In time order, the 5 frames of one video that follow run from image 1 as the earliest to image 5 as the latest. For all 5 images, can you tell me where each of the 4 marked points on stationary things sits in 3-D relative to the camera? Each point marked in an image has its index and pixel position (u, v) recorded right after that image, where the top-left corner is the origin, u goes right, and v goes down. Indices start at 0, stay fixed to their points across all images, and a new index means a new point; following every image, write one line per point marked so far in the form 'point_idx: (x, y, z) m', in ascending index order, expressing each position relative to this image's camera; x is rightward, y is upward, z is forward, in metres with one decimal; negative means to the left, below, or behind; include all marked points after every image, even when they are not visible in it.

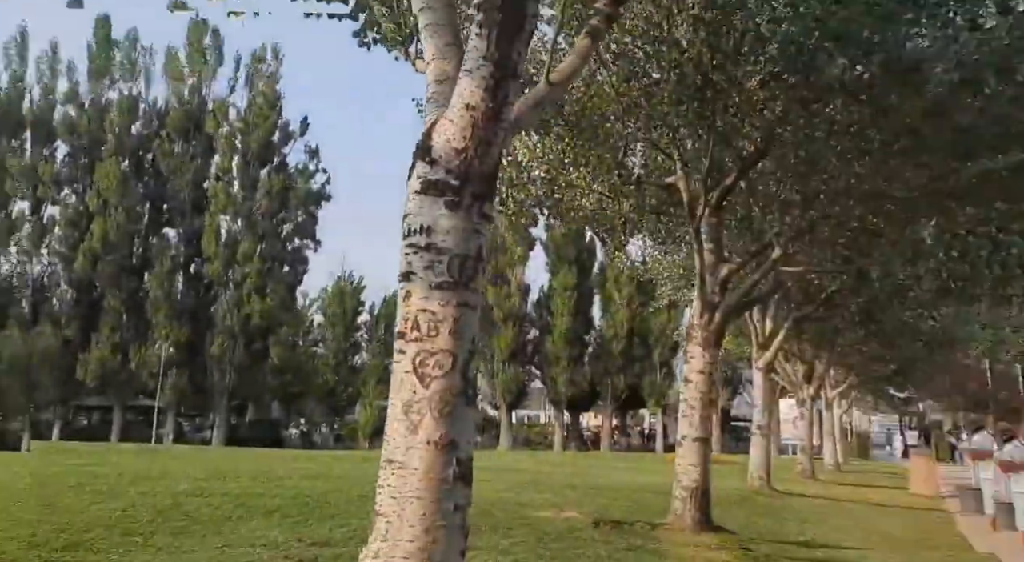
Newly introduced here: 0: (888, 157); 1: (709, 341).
0: (+4.1, +1.3, +9.0) m
1: (+2.5, -0.7, +9.9) m
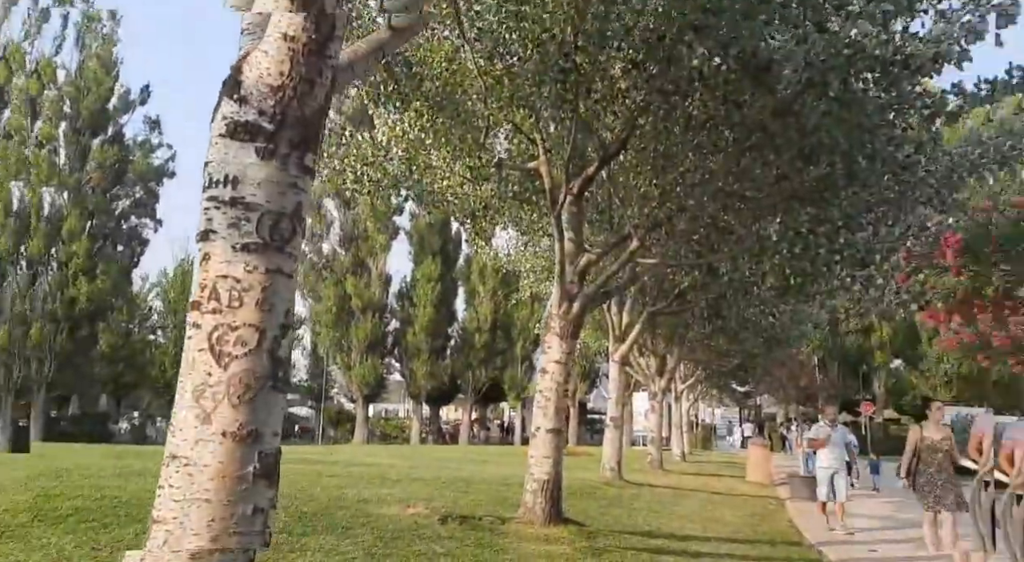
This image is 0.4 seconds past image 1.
0: (+2.5, +1.4, +9.1) m
1: (+0.7, -0.6, +9.8) m
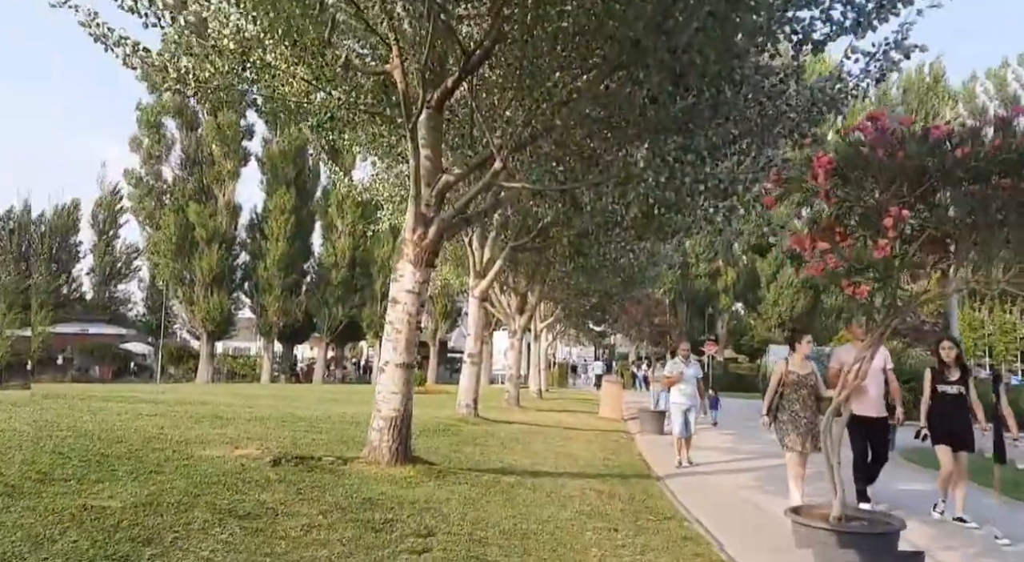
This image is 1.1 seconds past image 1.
0: (+1.0, +2.1, +8.5) m
1: (-0.9, +0.2, +9.1) m
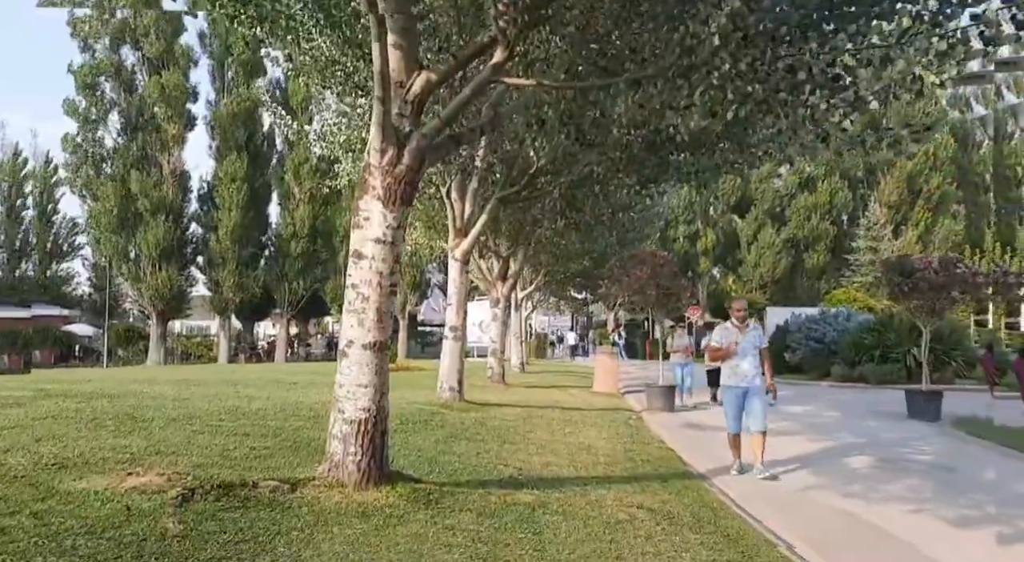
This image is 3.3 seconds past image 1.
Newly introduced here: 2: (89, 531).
0: (+1.1, +2.6, +5.8) m
1: (-0.8, +0.6, +6.4) m
2: (-2.3, -1.3, +4.6) m
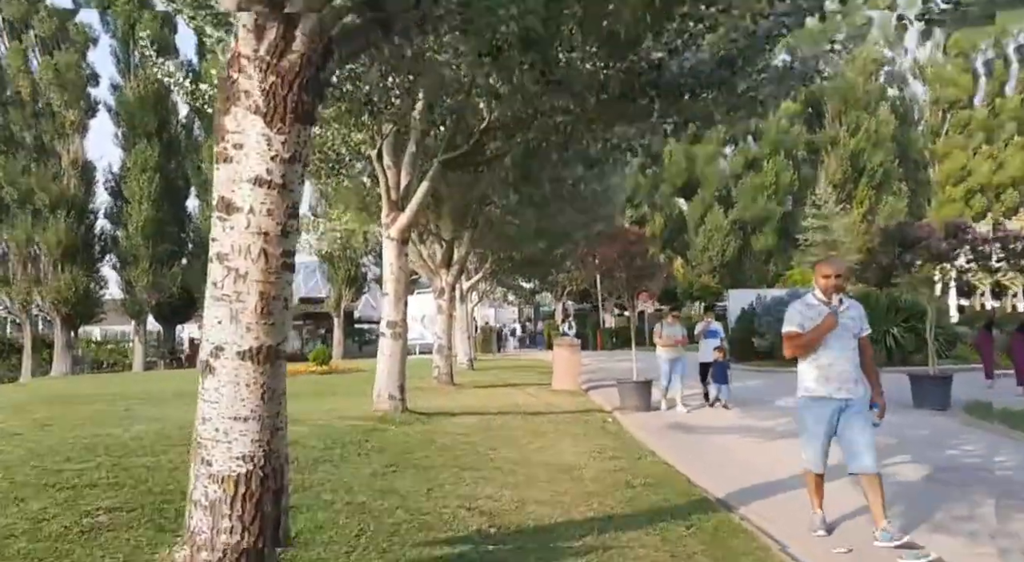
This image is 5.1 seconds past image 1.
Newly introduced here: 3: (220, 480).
0: (+0.9, +2.8, +3.5) m
1: (-1.0, +0.8, +3.9) m
2: (-2.3, -1.2, +2.0) m
3: (-1.3, -0.9, +3.8) m
